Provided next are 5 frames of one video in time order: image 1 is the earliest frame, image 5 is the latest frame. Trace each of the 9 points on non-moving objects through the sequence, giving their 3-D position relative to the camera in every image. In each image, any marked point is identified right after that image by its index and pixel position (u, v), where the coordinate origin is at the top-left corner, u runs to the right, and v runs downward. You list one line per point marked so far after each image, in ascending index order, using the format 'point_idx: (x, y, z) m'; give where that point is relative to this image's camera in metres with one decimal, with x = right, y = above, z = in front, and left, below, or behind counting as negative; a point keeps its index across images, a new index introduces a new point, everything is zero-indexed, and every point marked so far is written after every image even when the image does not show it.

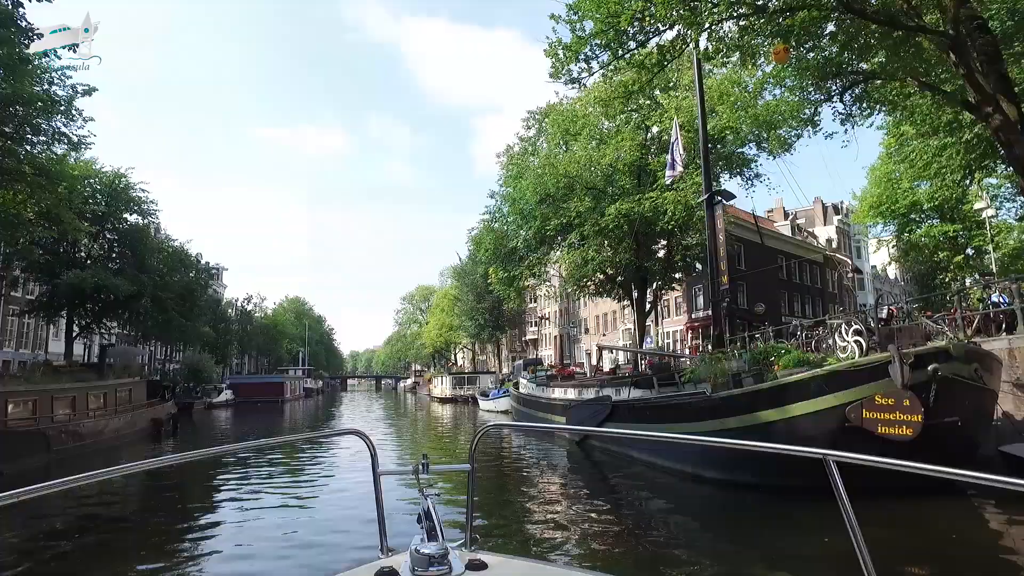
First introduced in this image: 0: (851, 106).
0: (+9.2, +4.9, +16.6) m
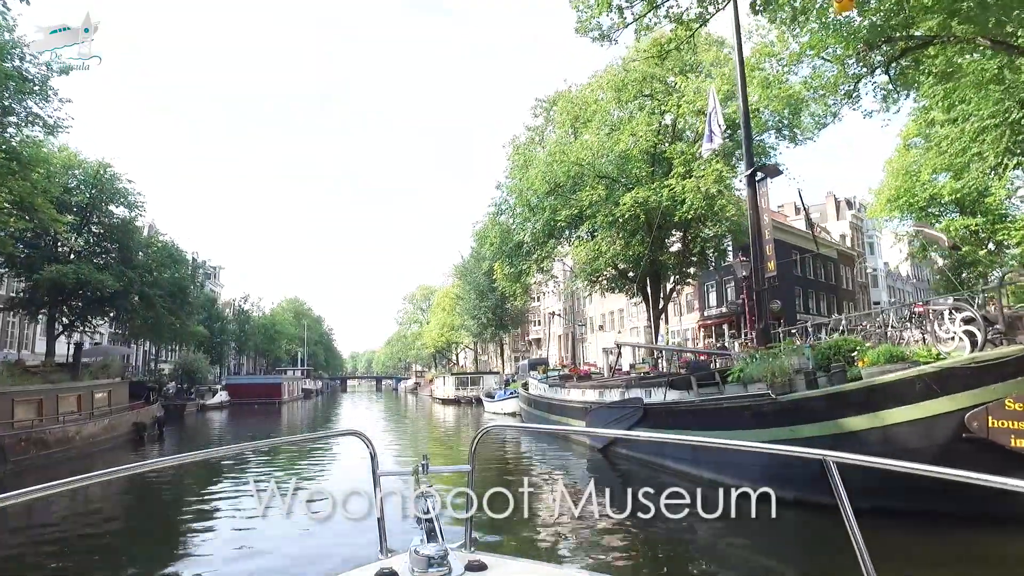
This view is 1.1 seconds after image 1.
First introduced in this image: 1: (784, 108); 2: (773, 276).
0: (+9.5, +5.2, +15.1) m
1: (+8.6, +5.7, +19.3) m
2: (+4.6, +0.2, +10.9) m
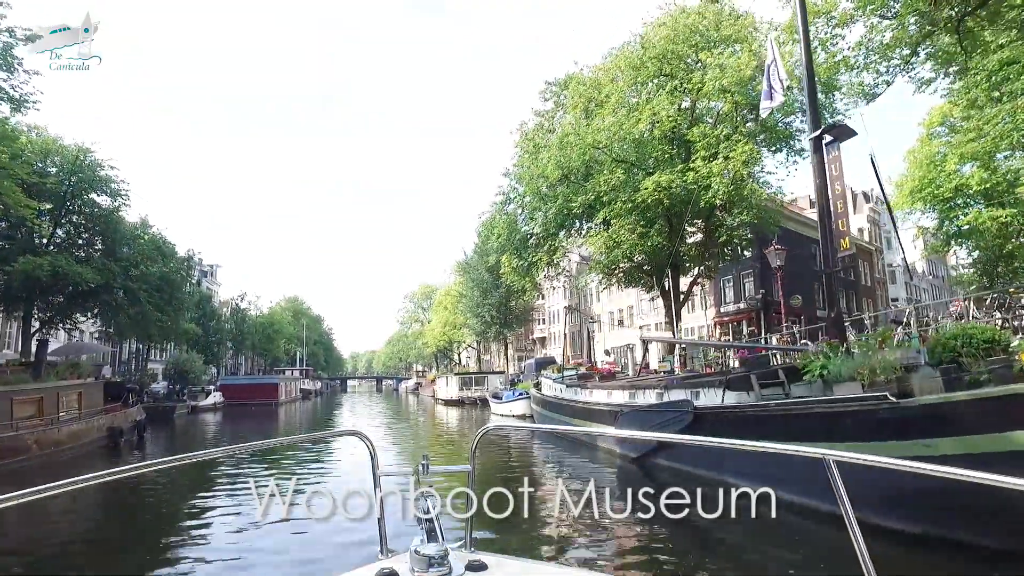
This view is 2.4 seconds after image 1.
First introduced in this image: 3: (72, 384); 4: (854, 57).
0: (+9.9, +5.4, +13.4) m
1: (+9.0, +6.0, +17.6) m
2: (+5.0, +0.5, +9.1) m
3: (-12.6, -2.8, +17.6) m
4: (+8.3, +5.6, +14.9) m
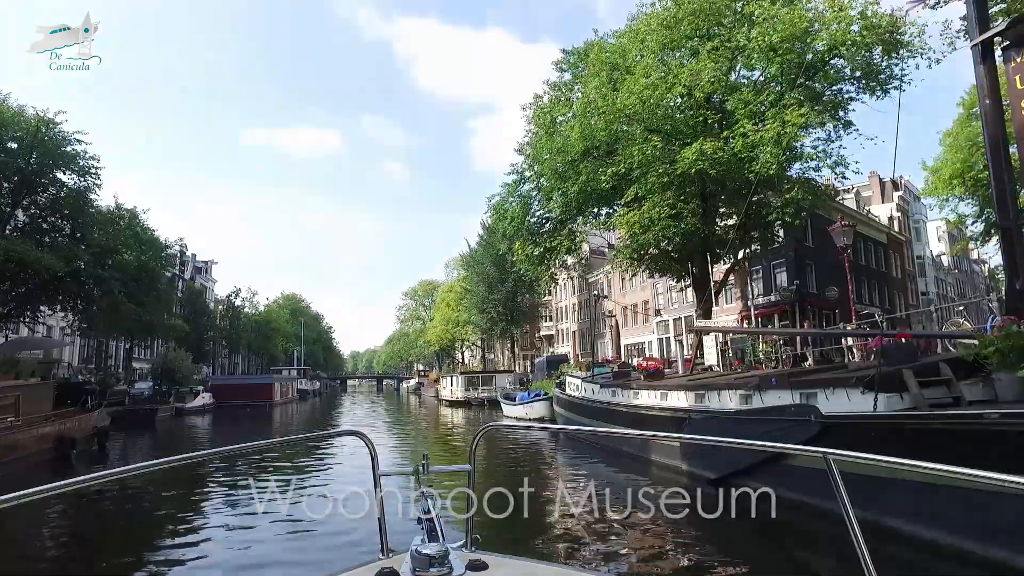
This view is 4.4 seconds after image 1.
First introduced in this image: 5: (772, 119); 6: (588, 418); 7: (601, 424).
0: (+10.5, +5.9, +10.8) m
1: (+9.5, +6.4, +15.0) m
2: (+5.6, +0.9, +6.5) m
3: (-12.0, -2.4, +15.0) m
4: (+8.9, +6.0, +12.2) m
5: (+8.1, +5.3, +18.7) m
6: (+2.1, -3.6, +16.7) m
7: (+2.3, -3.5, +15.9) m
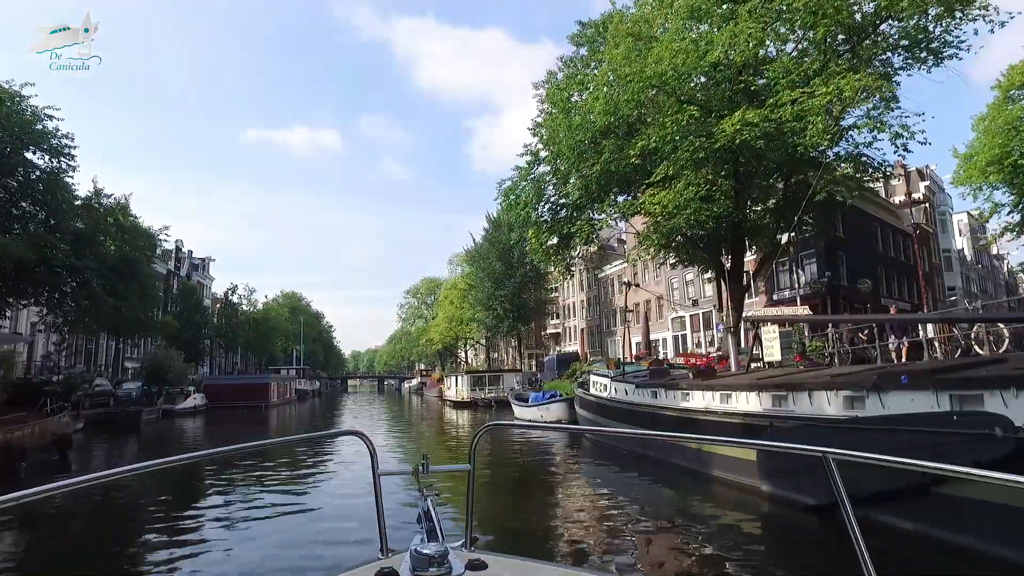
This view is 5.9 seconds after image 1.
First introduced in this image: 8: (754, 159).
0: (+10.9, +6.2, +8.8) m
1: (+10.0, +6.8, +13.0) m
2: (+6.0, +1.2, +4.5) m
3: (-11.6, -2.1, +13.0) m
4: (+9.3, +6.4, +10.3) m
5: (+8.6, +5.6, +16.7) m
6: (+2.5, -3.3, +14.7) m
7: (+2.8, -3.2, +13.9) m
8: (+7.3, +3.8, +18.3) m
